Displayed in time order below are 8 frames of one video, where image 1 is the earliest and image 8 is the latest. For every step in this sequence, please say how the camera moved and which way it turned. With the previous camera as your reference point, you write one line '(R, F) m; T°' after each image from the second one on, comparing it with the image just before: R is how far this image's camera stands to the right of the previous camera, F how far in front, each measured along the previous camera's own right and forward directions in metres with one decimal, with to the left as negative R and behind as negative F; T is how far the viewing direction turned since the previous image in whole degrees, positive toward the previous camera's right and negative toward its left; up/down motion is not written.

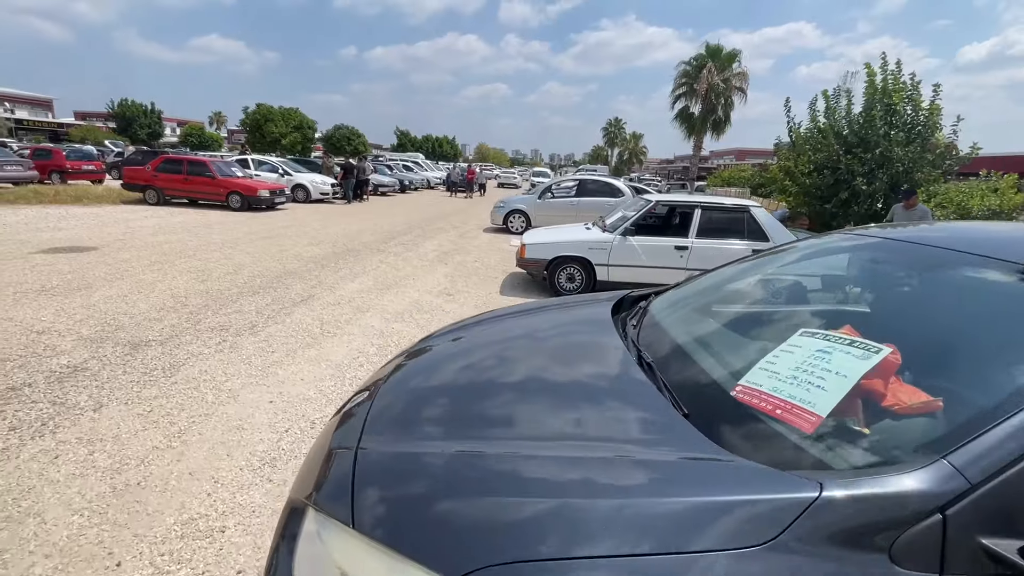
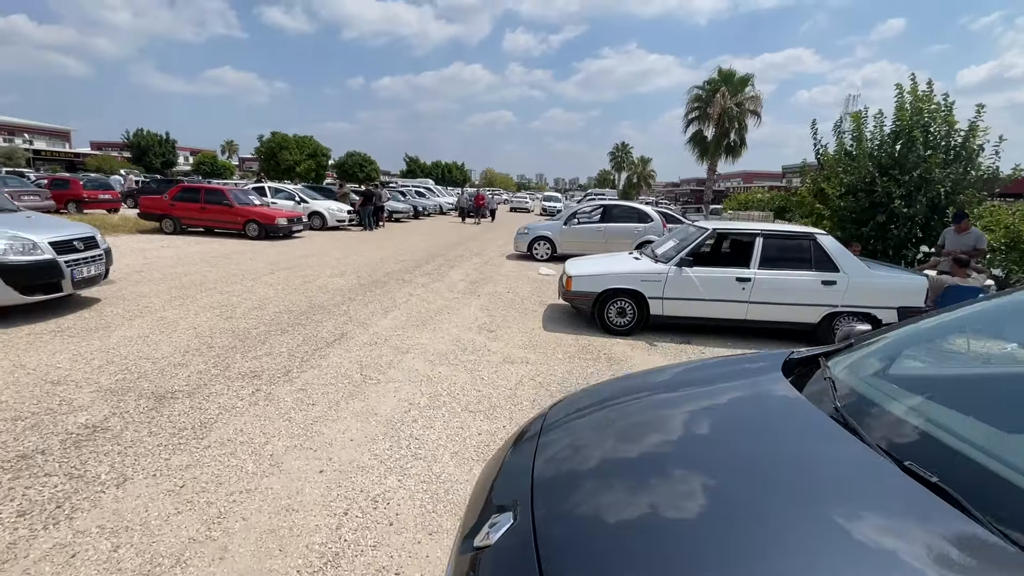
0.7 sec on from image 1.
(-0.5, +0.5) m; -1°
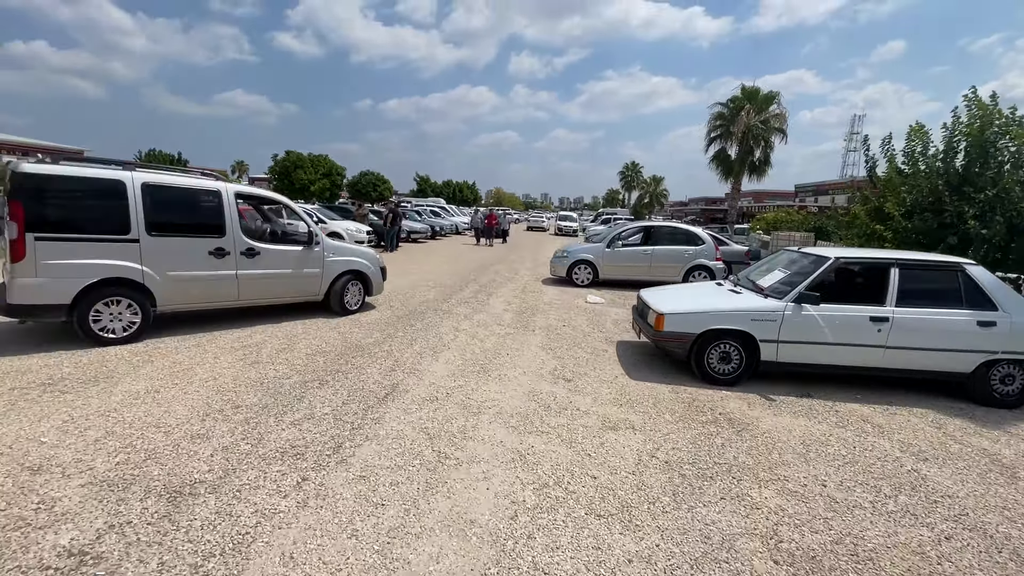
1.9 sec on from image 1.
(-0.8, +1.0) m; -1°
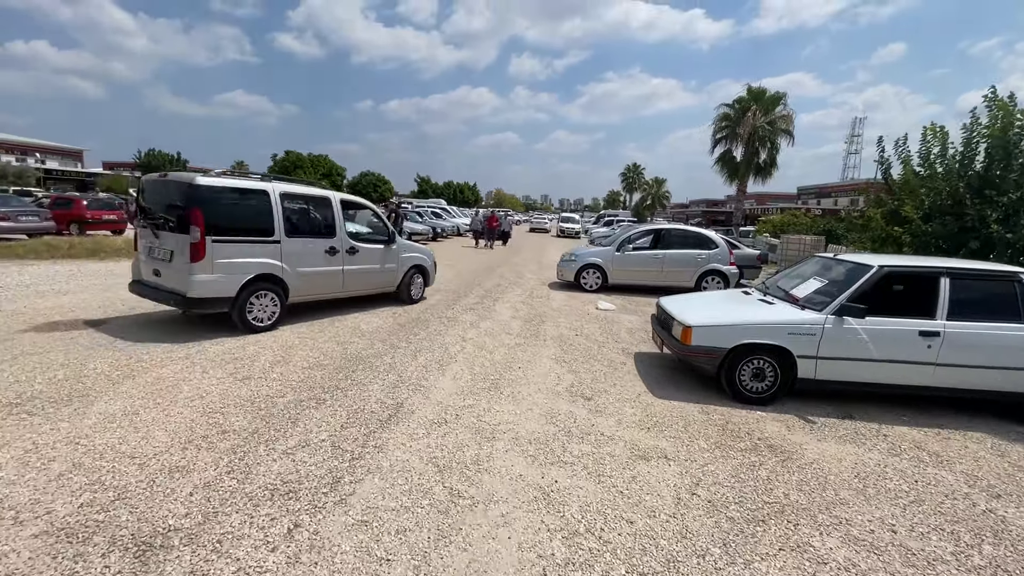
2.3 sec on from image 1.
(-0.1, +0.4) m; 0°
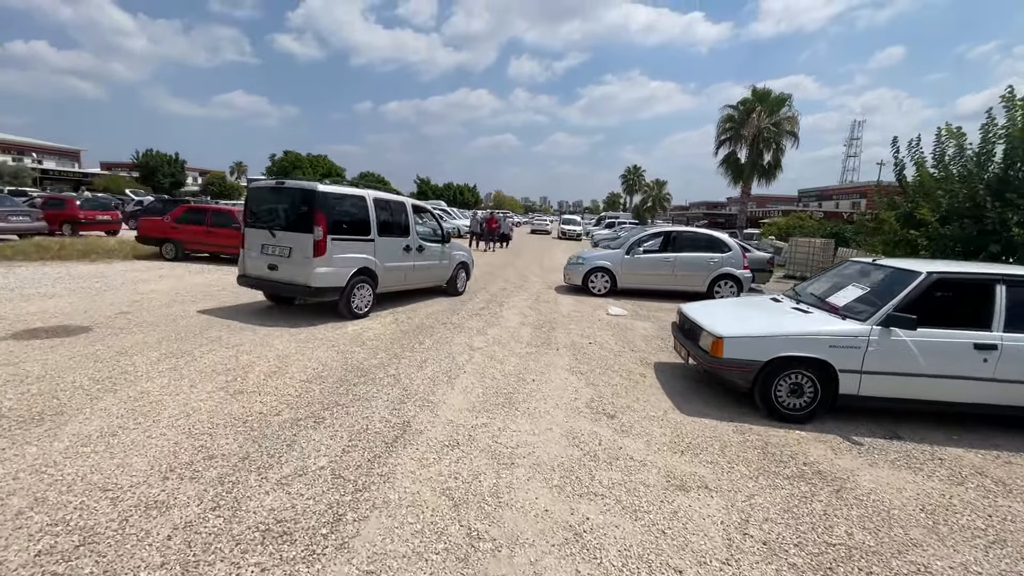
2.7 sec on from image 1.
(-0.2, +0.4) m; 0°
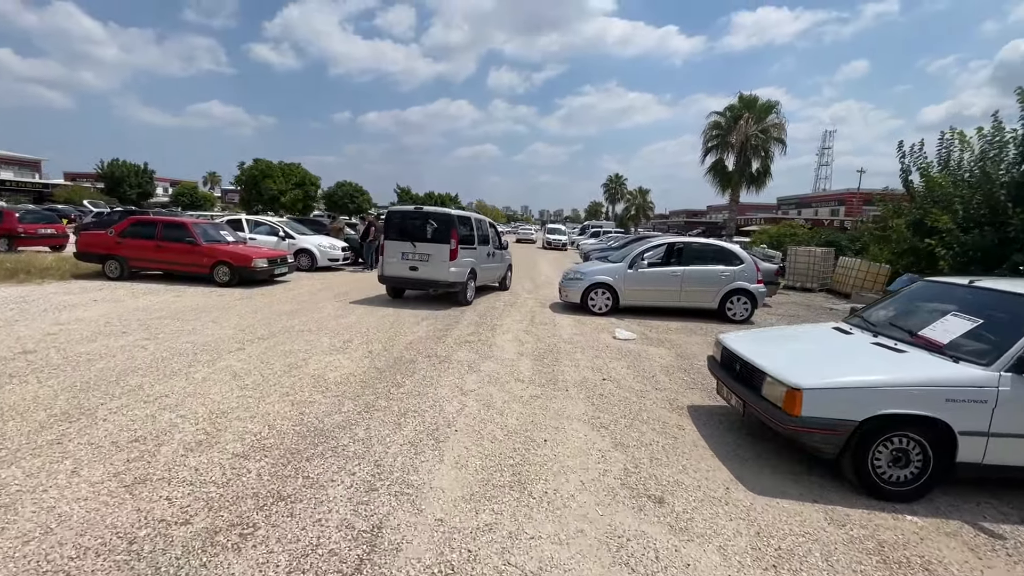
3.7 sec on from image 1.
(-0.2, +1.2) m; +2°
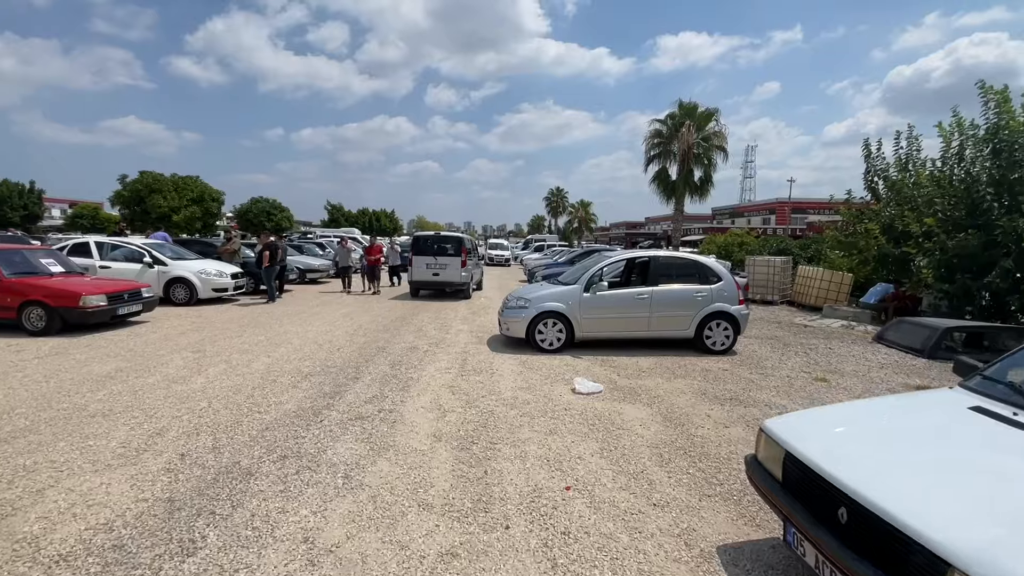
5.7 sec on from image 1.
(+0.4, +2.3) m; +6°
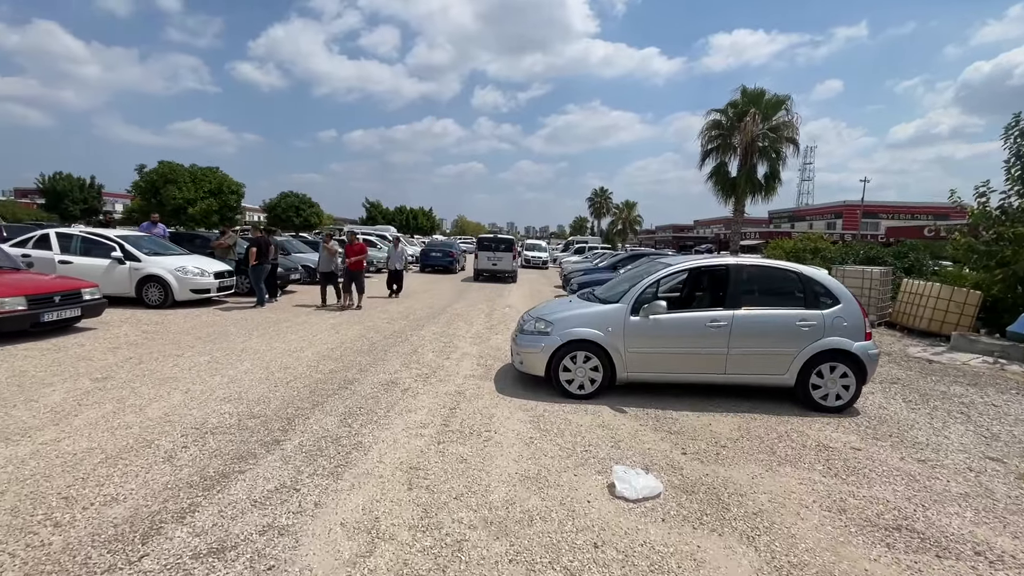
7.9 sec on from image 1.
(+0.3, +2.4) m; -5°
